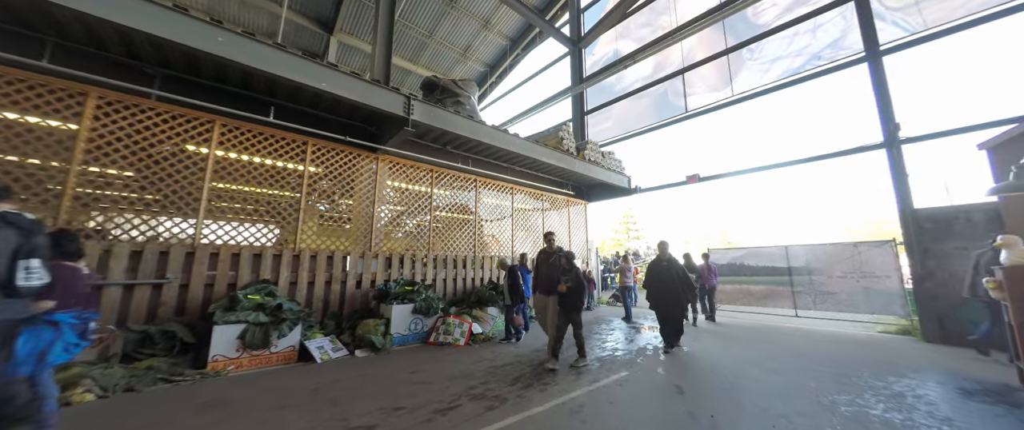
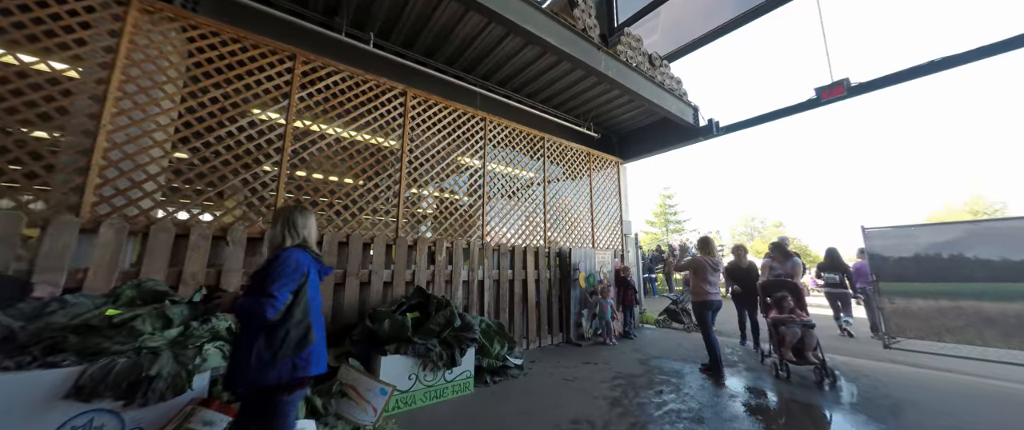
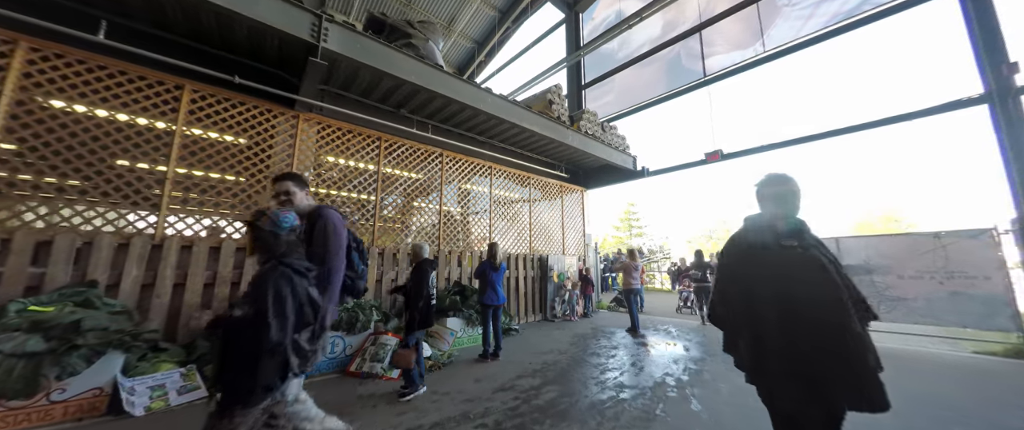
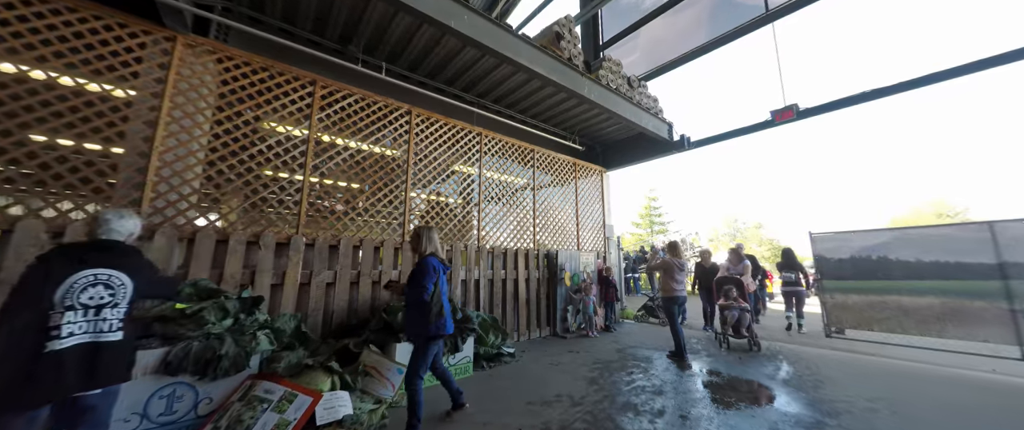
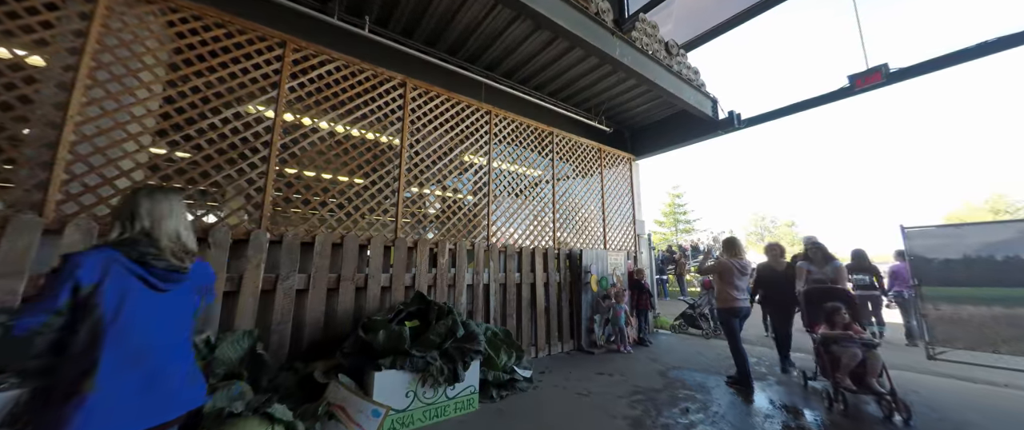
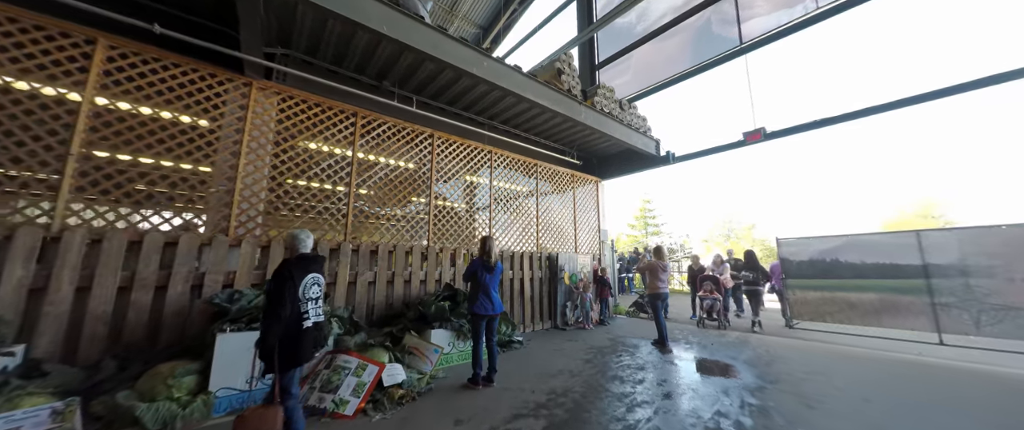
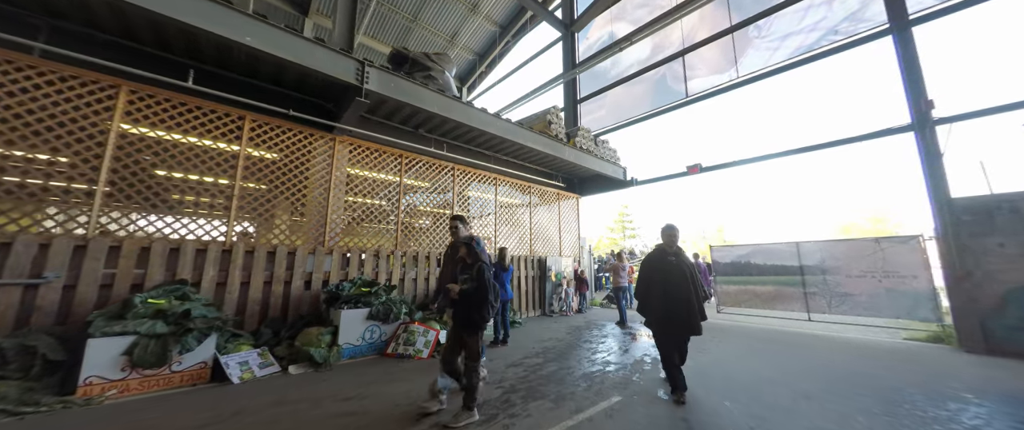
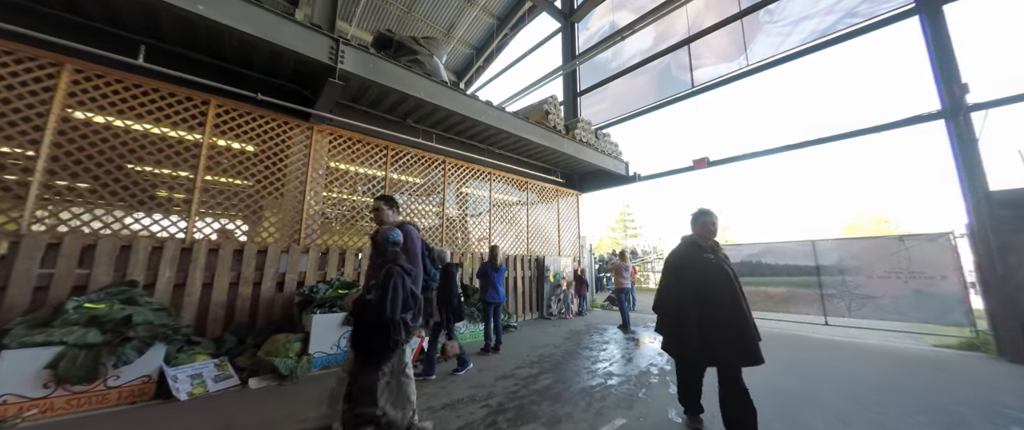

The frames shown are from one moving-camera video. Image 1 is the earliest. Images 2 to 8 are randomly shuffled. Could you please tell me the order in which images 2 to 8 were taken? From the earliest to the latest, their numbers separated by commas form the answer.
7, 8, 3, 6, 4, 2, 5
